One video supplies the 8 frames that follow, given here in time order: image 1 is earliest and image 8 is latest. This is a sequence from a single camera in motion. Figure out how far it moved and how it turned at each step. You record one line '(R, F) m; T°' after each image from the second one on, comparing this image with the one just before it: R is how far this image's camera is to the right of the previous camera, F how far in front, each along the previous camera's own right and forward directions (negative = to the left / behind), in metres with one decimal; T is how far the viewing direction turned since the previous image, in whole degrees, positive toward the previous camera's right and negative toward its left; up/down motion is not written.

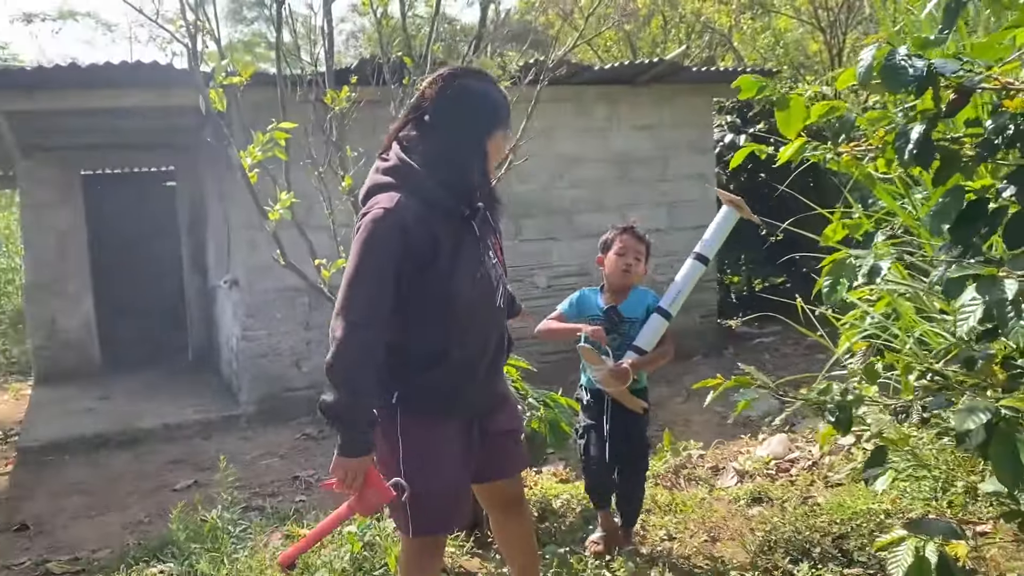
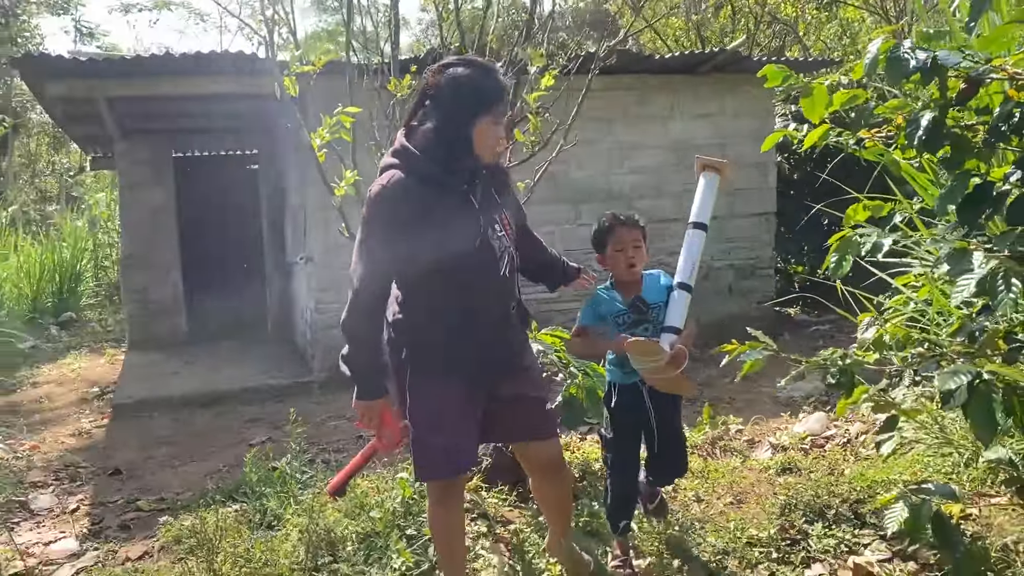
(+0.1, -0.2) m; -5°
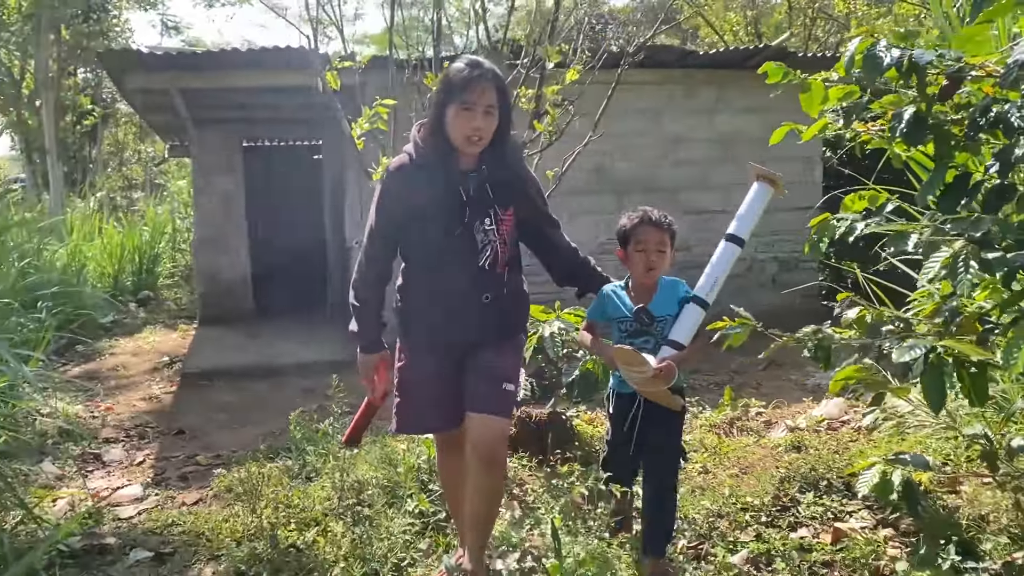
(+0.2, -0.2) m; -4°
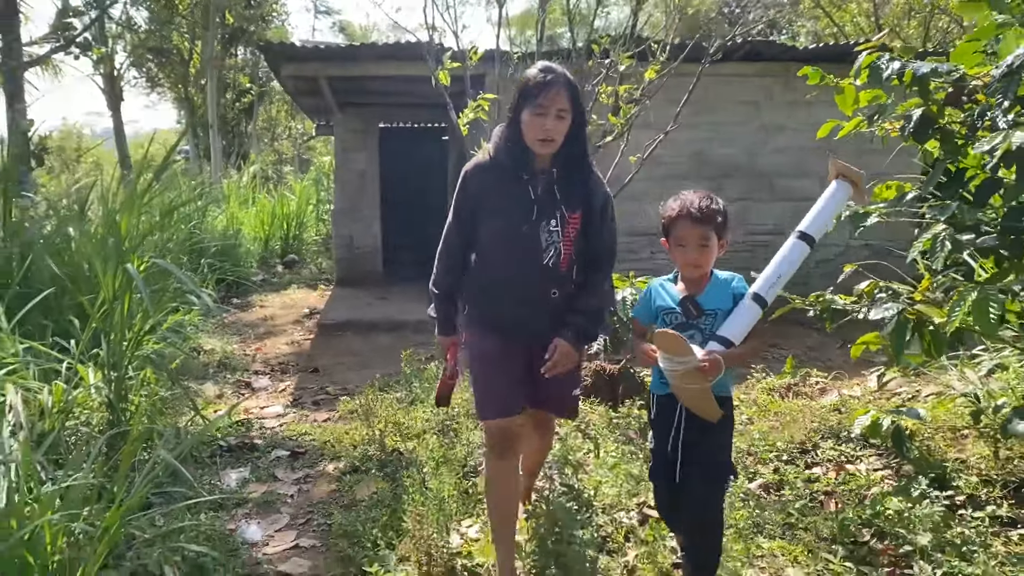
(+0.2, -0.5) m; -8°
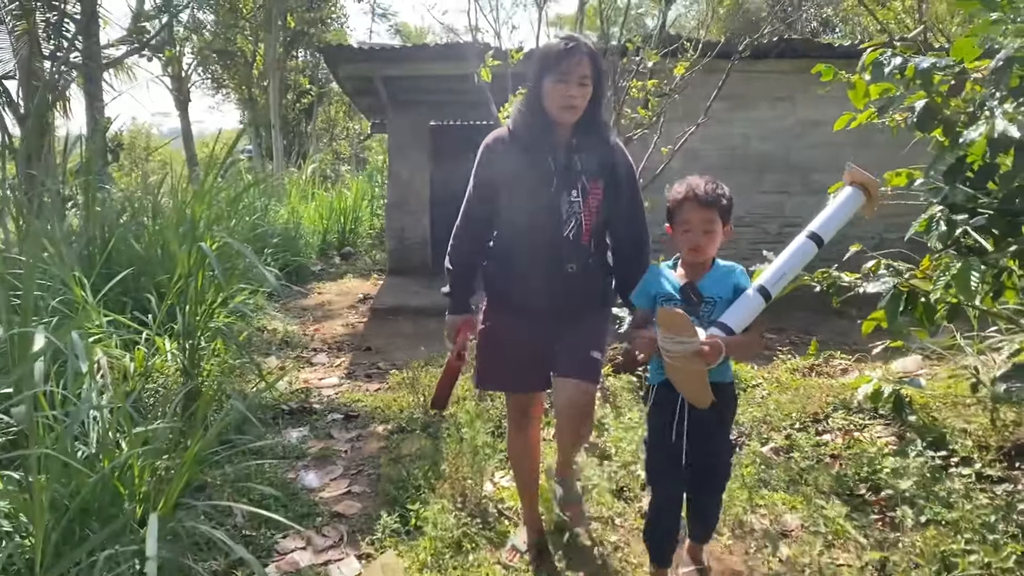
(+0.1, -0.3) m; -3°
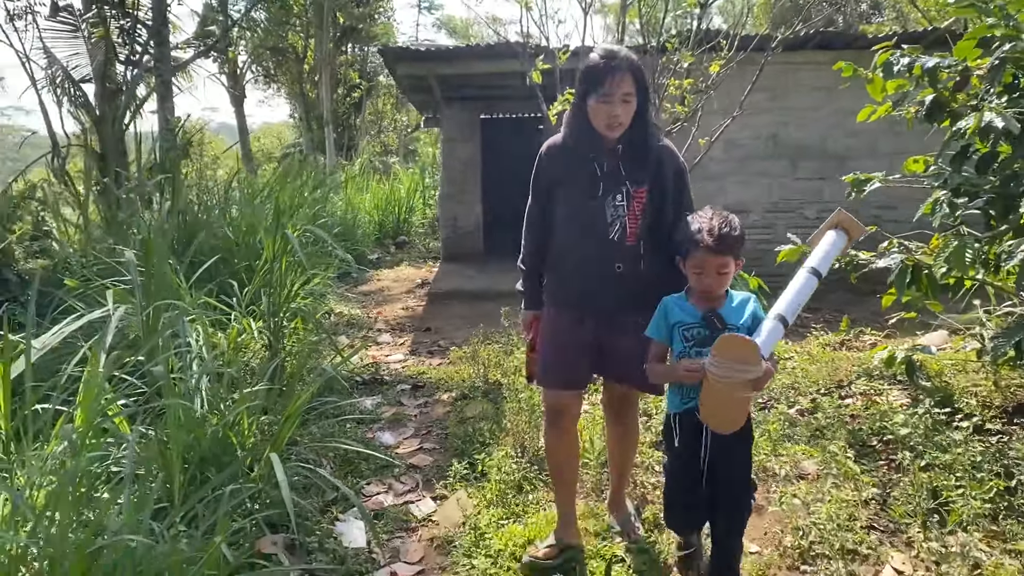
(0.0, -0.4) m; -3°
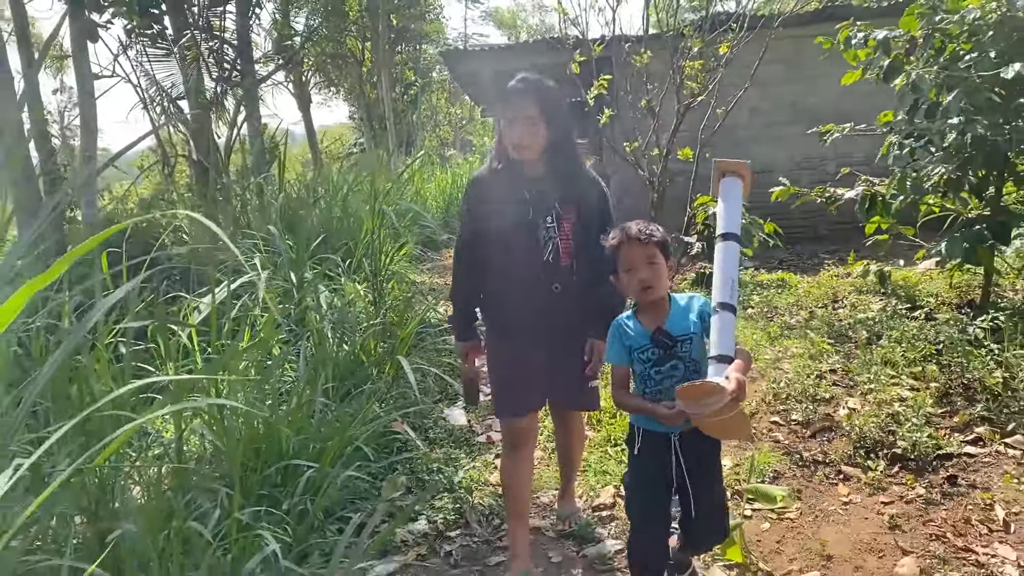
(0.0, -0.9) m; -4°
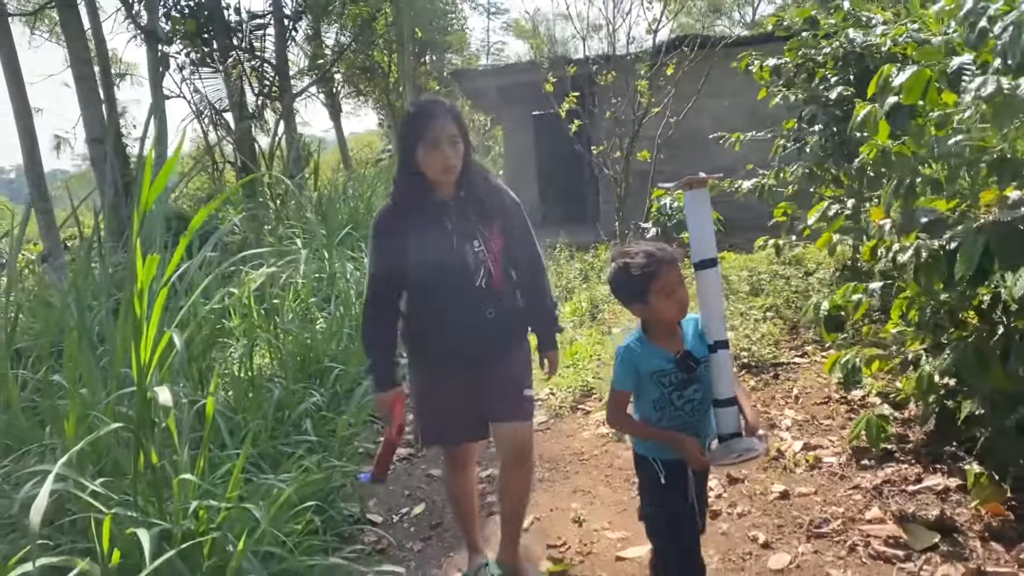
(+0.3, -1.2) m; -2°
